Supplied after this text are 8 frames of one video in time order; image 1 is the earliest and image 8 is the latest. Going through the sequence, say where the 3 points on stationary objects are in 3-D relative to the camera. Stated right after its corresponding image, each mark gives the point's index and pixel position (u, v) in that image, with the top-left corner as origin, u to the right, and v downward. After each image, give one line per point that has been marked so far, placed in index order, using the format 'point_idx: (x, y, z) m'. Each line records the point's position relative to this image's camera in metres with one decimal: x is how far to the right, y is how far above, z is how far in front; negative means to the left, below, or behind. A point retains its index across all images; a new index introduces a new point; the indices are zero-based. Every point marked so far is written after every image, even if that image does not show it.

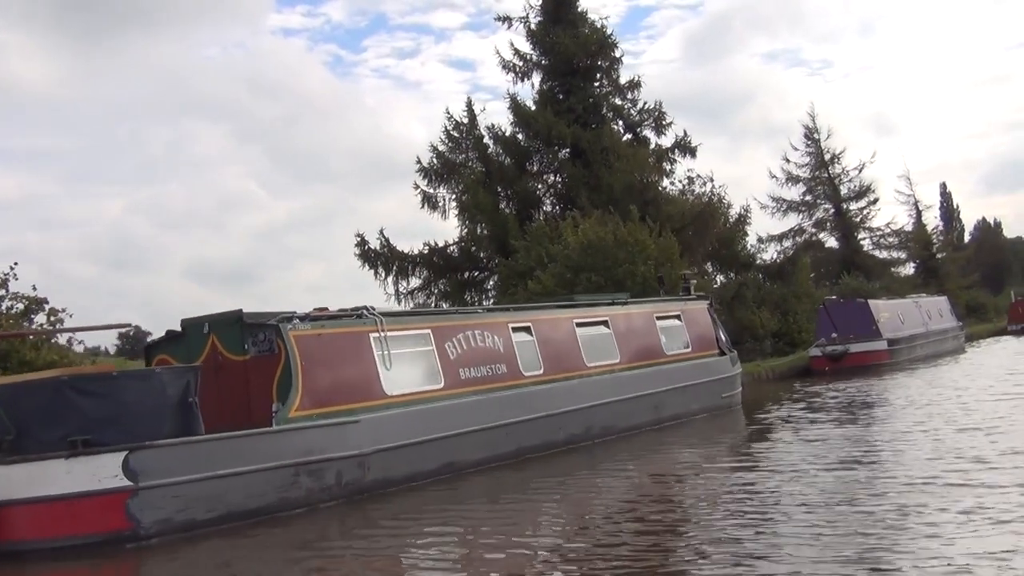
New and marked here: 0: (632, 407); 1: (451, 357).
0: (+1.6, -1.6, +15.3) m
1: (-0.7, -0.8, +12.4) m
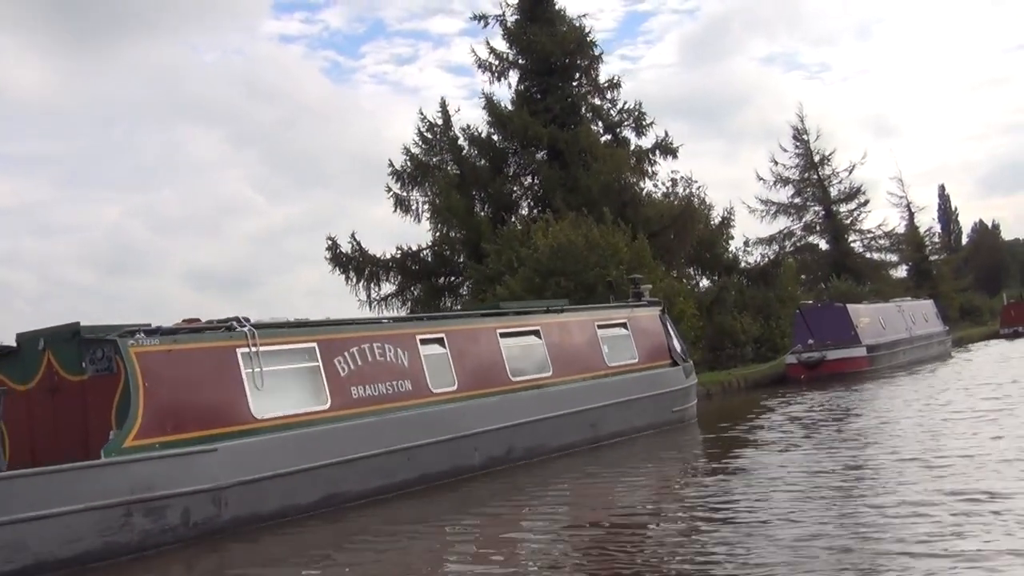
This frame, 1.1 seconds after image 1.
0: (+0.6, -1.7, +13.9) m
1: (-1.7, -0.9, +11.0) m
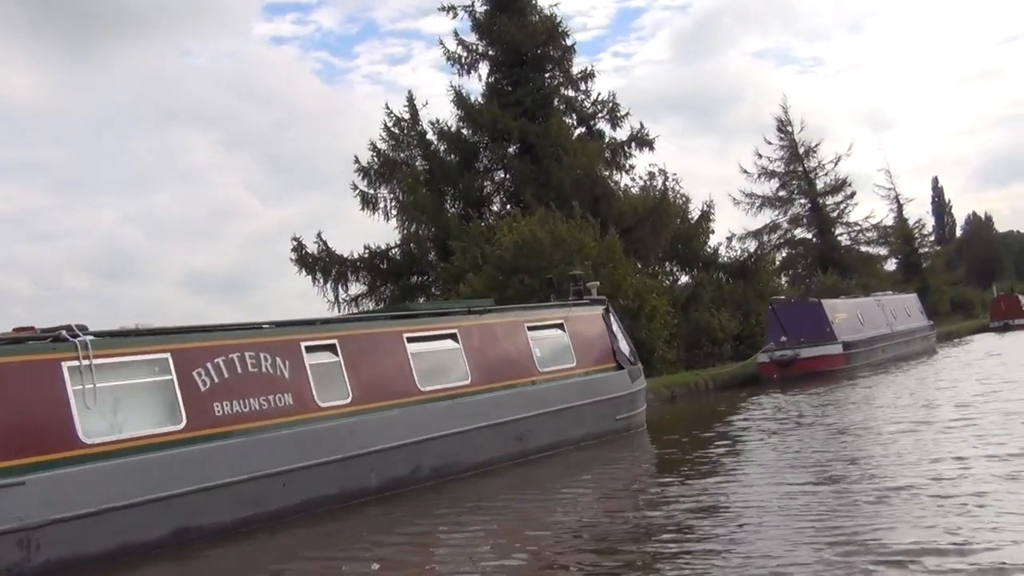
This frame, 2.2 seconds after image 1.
0: (-0.3, -1.7, +12.5) m
1: (-2.6, -0.9, +9.6) m
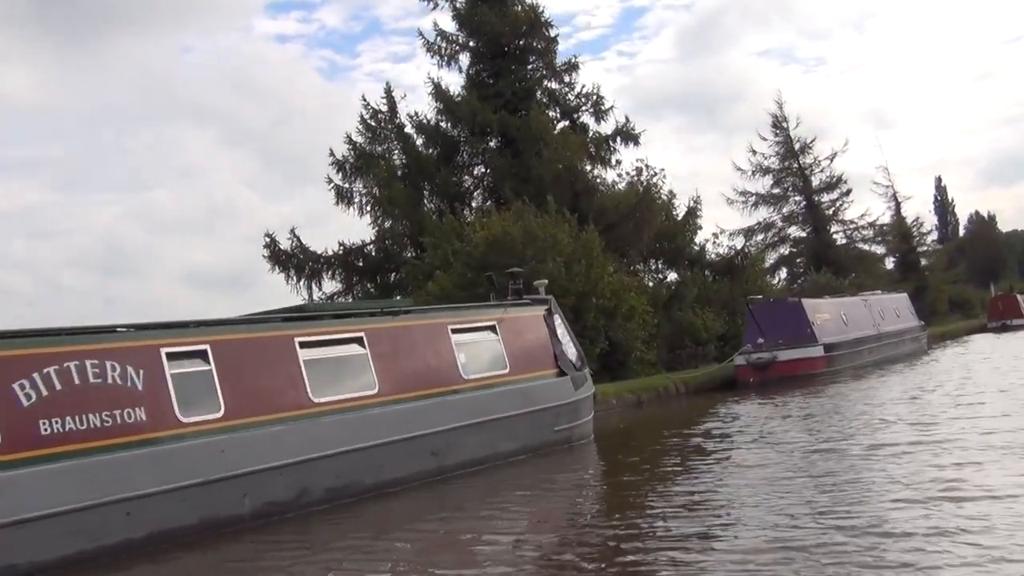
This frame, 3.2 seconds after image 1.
0: (-1.2, -1.6, +11.1) m
1: (-3.5, -0.8, +8.2) m
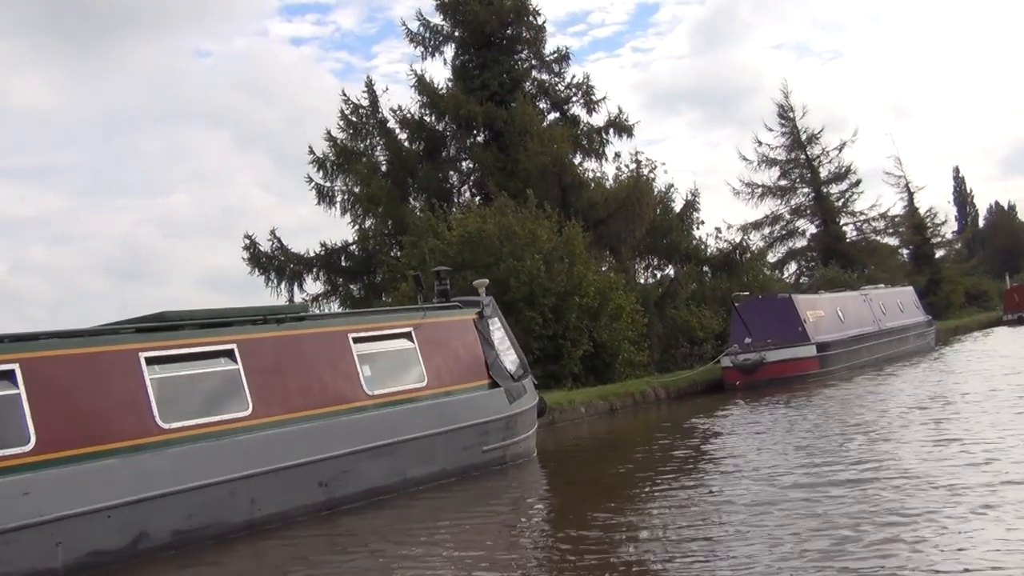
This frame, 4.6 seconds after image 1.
0: (-2.1, -1.7, +9.5) m
1: (-4.5, -0.9, +6.6) m
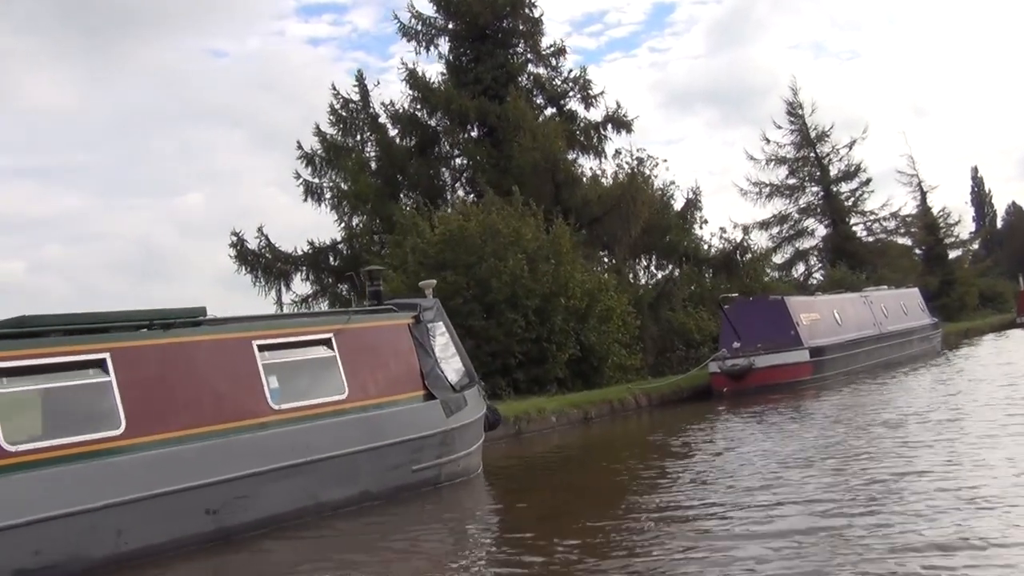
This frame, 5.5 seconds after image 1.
0: (-2.8, -1.7, +8.3) m
1: (-5.2, -0.9, +5.4) m
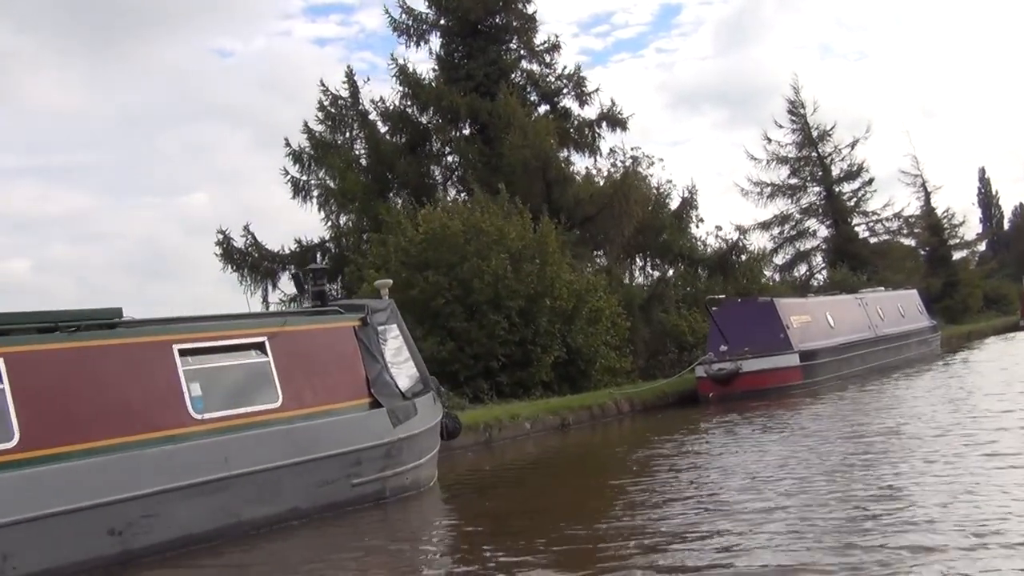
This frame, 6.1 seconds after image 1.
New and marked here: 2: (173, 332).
0: (-3.3, -1.7, +7.5) m
1: (-5.7, -0.9, +4.7) m
2: (-2.8, -0.3, +9.3) m
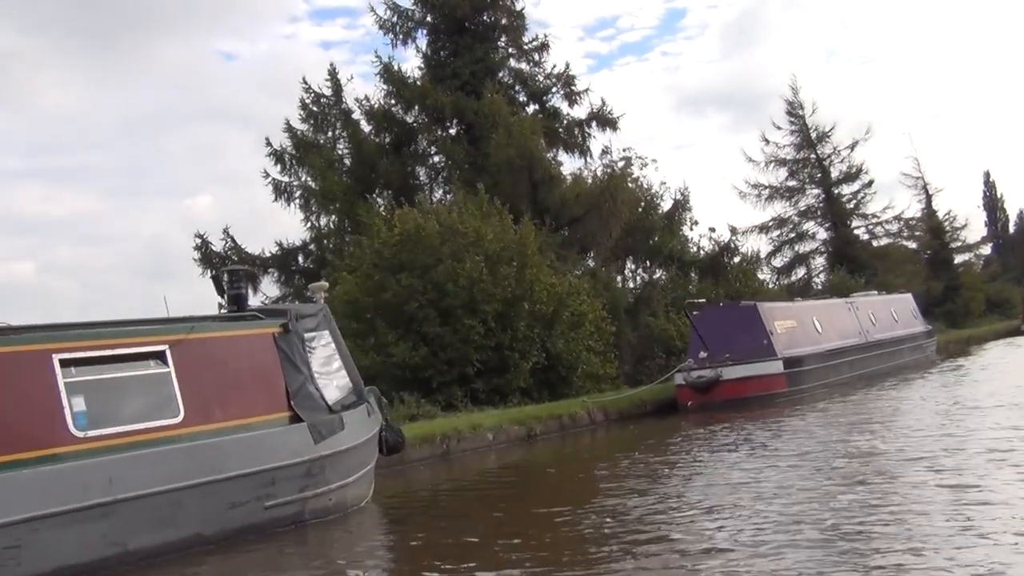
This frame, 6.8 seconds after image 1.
0: (-3.9, -1.7, +6.6) m
1: (-6.3, -0.9, +3.8) m
2: (-3.4, -0.4, +8.4) m
